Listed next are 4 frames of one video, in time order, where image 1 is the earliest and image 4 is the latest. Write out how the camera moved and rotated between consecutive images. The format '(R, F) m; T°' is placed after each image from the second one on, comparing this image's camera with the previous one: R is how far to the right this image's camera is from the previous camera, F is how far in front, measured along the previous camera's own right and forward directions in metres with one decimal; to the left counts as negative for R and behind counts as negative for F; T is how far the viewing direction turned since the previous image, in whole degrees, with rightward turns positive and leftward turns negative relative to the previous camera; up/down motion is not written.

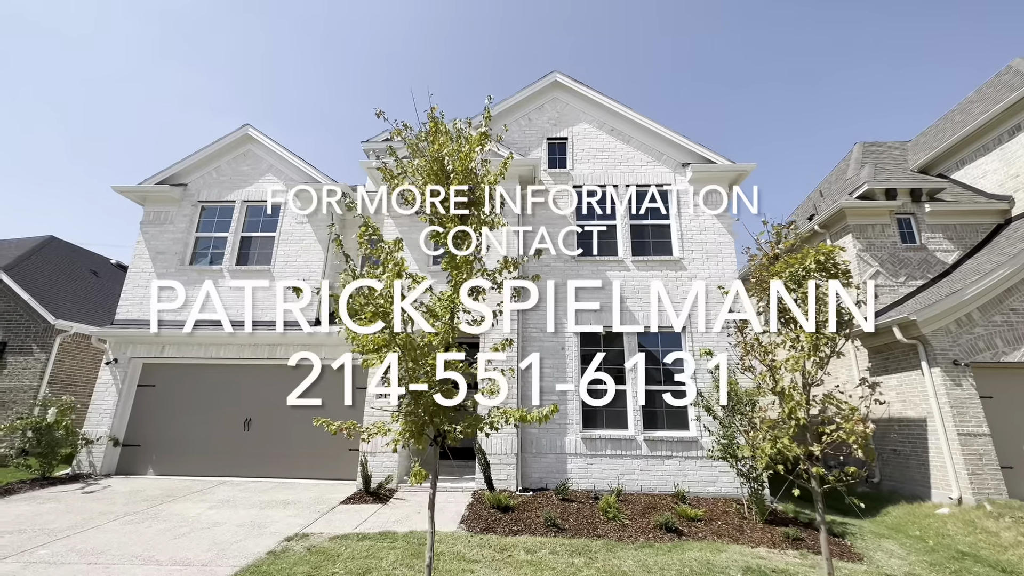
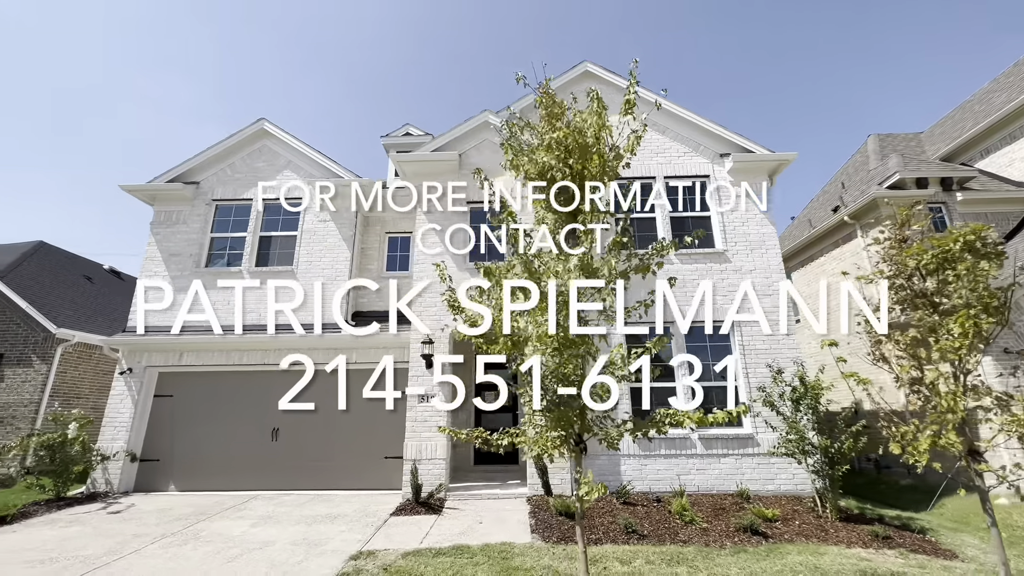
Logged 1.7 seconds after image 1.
(-1.1, +0.4) m; +2°
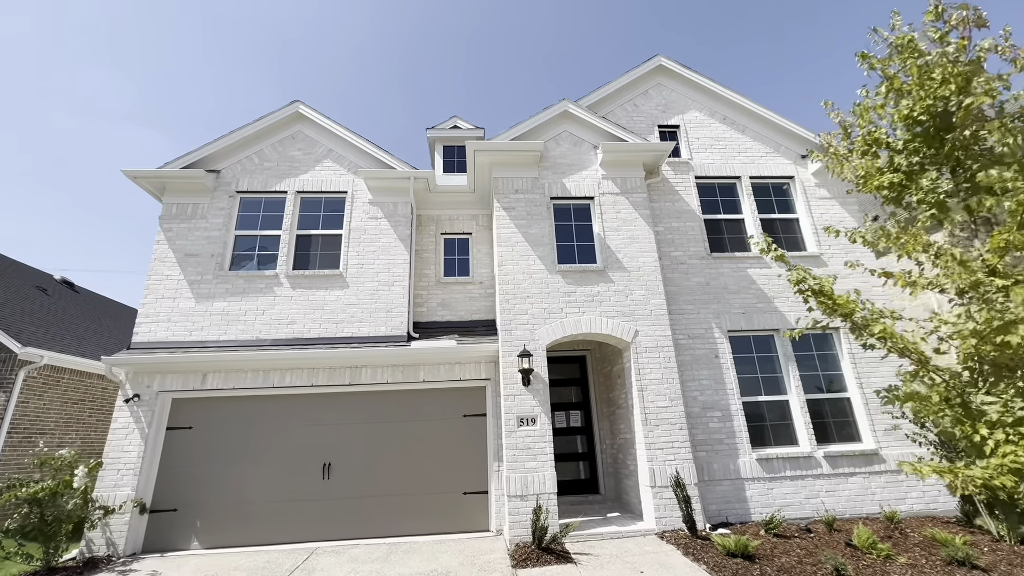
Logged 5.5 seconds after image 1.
(-2.6, +1.2) m; +6°
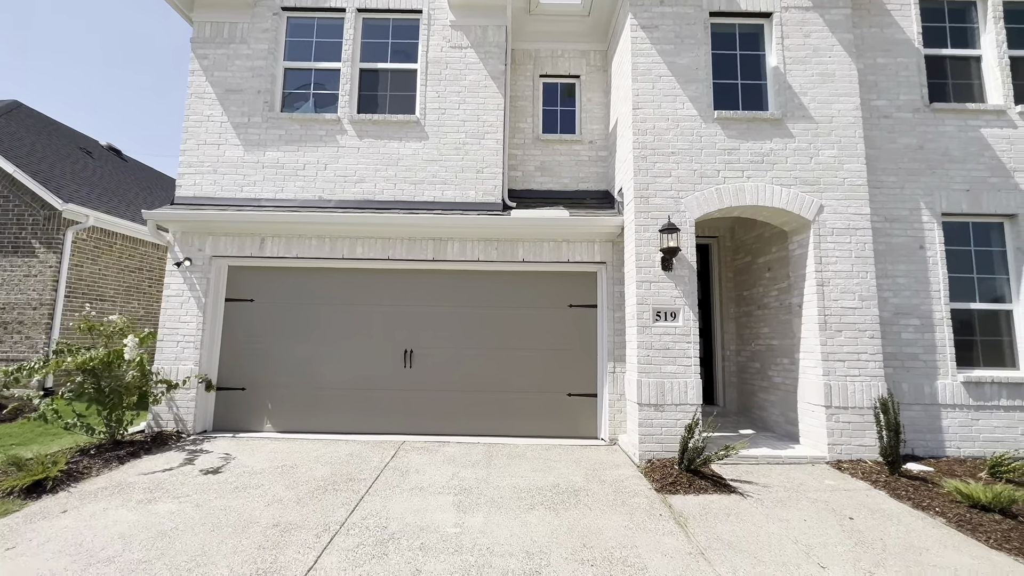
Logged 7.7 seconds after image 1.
(-1.2, +1.7) m; -5°
